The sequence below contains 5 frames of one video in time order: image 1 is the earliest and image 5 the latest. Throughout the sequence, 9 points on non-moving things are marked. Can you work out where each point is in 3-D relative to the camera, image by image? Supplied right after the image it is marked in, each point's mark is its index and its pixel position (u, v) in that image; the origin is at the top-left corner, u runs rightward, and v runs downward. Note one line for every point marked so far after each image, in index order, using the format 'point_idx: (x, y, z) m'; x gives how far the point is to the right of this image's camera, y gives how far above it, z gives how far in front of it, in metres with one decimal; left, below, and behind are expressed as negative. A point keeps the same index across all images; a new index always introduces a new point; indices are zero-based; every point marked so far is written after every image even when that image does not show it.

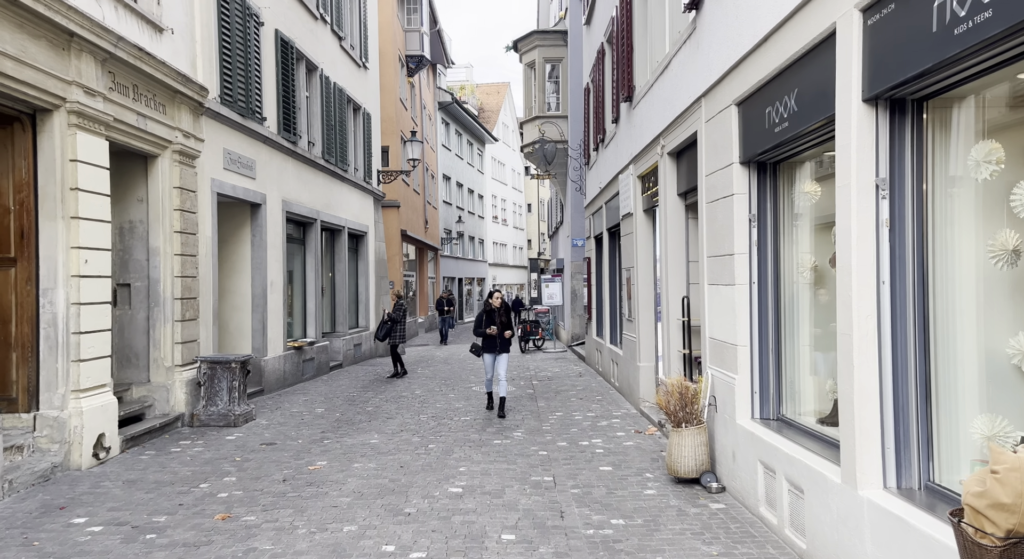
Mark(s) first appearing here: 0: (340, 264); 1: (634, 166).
0: (-3.7, +0.3, +17.5) m
1: (+1.6, +1.5, +10.8) m
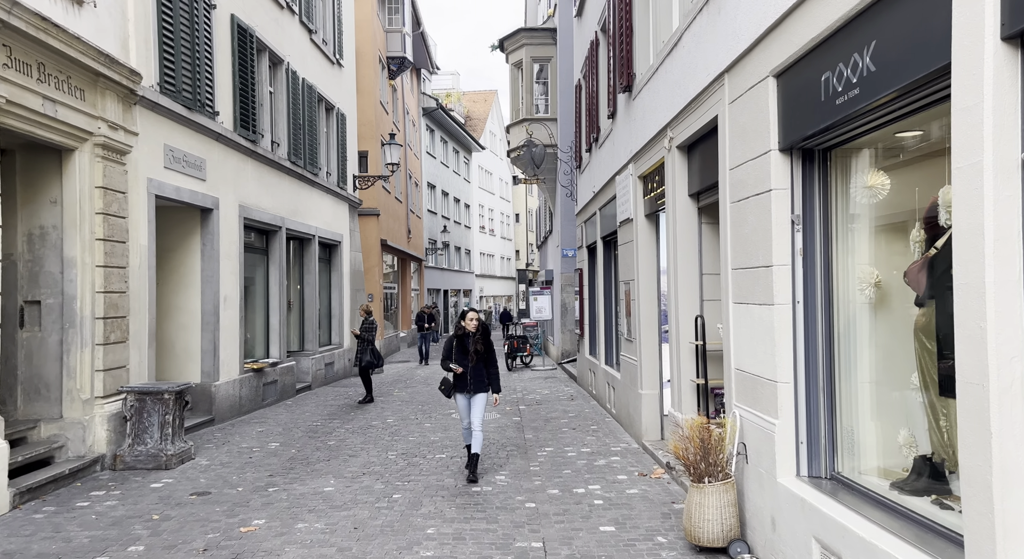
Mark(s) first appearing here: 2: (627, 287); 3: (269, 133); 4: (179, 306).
0: (-4.0, +0.1, +16.0) m
1: (+1.4, +1.3, +9.5) m
2: (+1.4, -0.1, +10.0) m
3: (-4.0, +2.4, +13.5) m
4: (-4.5, -0.3, +10.9) m
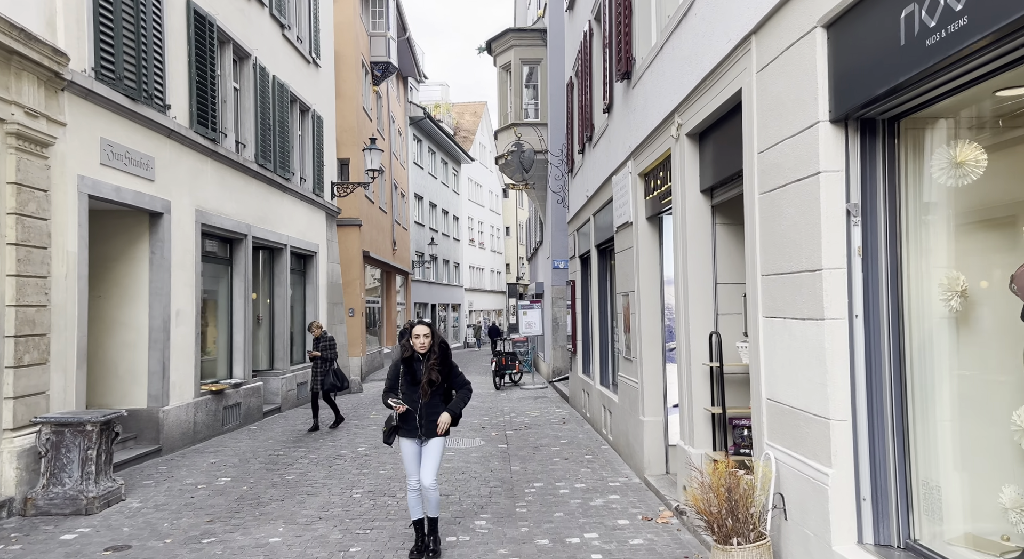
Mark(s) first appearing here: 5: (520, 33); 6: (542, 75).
0: (-4.2, -0.2, +14.9) m
1: (+1.2, +1.2, +8.4) m
2: (+1.2, -0.2, +8.9) m
3: (-4.2, +2.2, +12.4) m
4: (-4.6, -0.5, +9.8) m
5: (+0.2, +5.9, +19.5) m
6: (+0.7, +4.9, +19.6) m
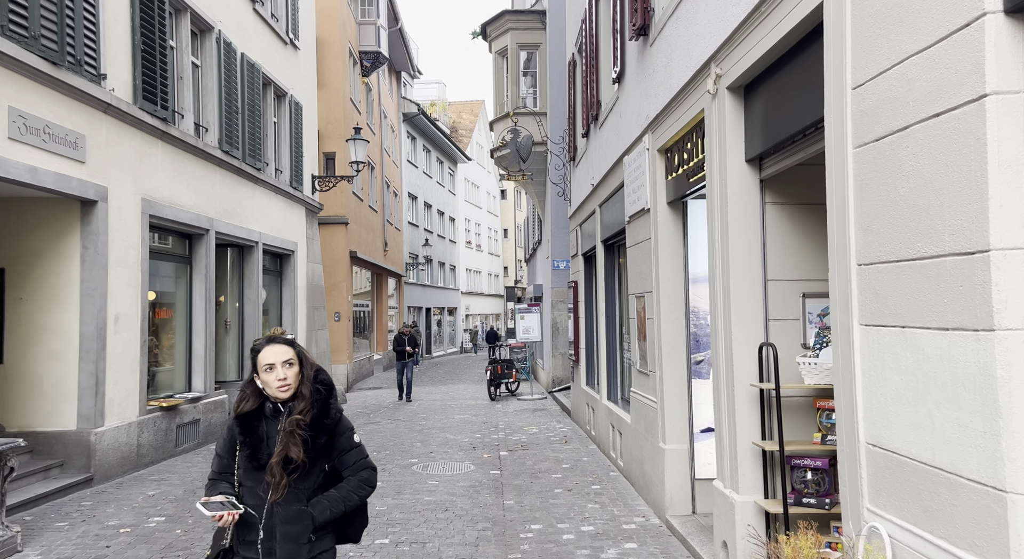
0: (-4.3, -0.2, +13.5) m
1: (+1.2, +1.2, +7.0) m
2: (+1.2, -0.2, +7.5) m
3: (-4.3, +2.2, +11.0) m
4: (-4.7, -0.5, +8.3) m
5: (+0.1, +5.8, +18.1) m
6: (+0.6, +4.9, +18.1) m
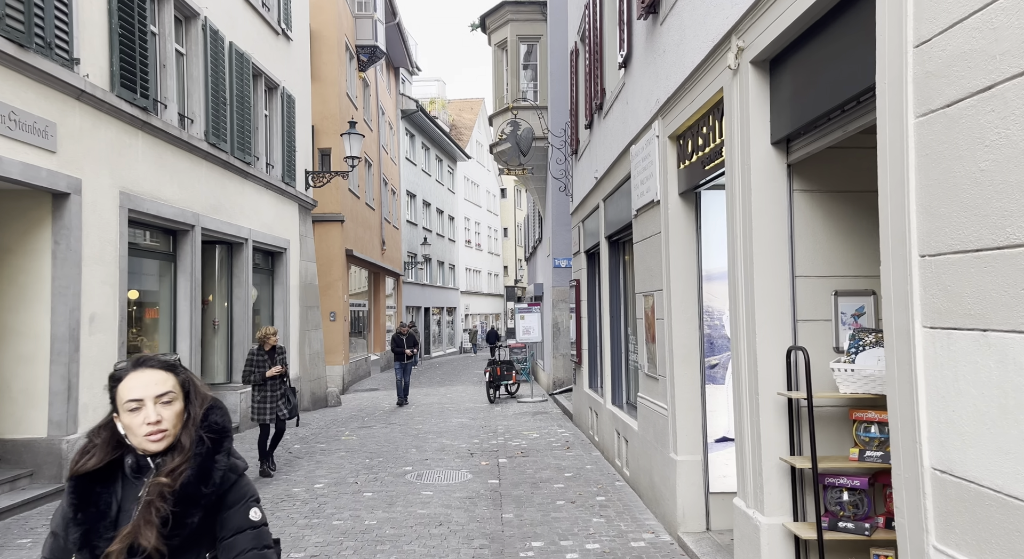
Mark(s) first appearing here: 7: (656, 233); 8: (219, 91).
0: (-4.3, -0.2, +13.0) m
1: (+1.2, +1.2, +6.5) m
2: (+1.2, -0.2, +7.0) m
3: (-4.3, +2.3, +10.5) m
4: (-4.7, -0.5, +7.8) m
5: (+0.1, +5.9, +17.6) m
6: (+0.6, +4.9, +17.6) m
7: (+1.2, +0.4, +6.6) m
8: (-4.2, +2.7, +11.7) m
